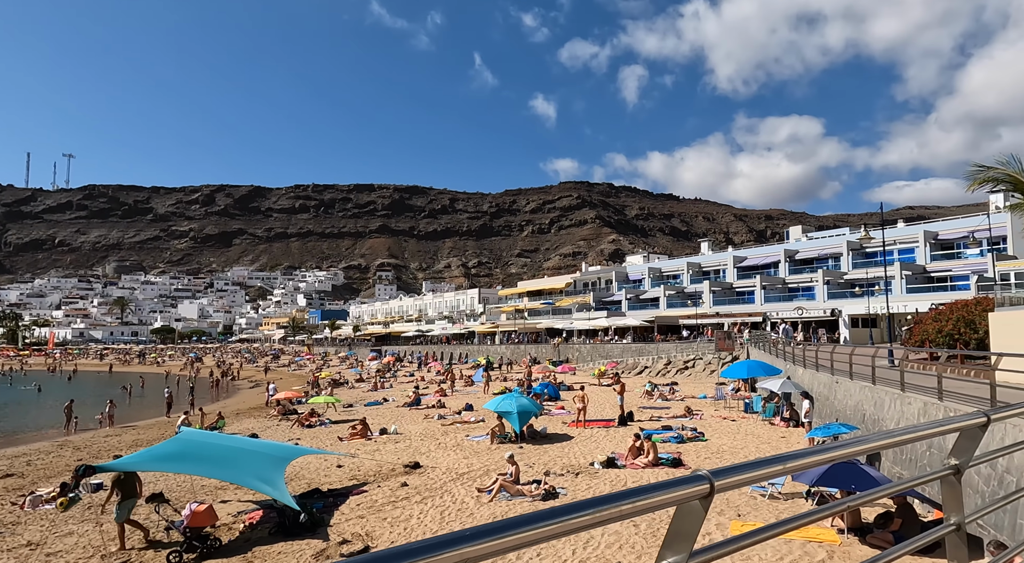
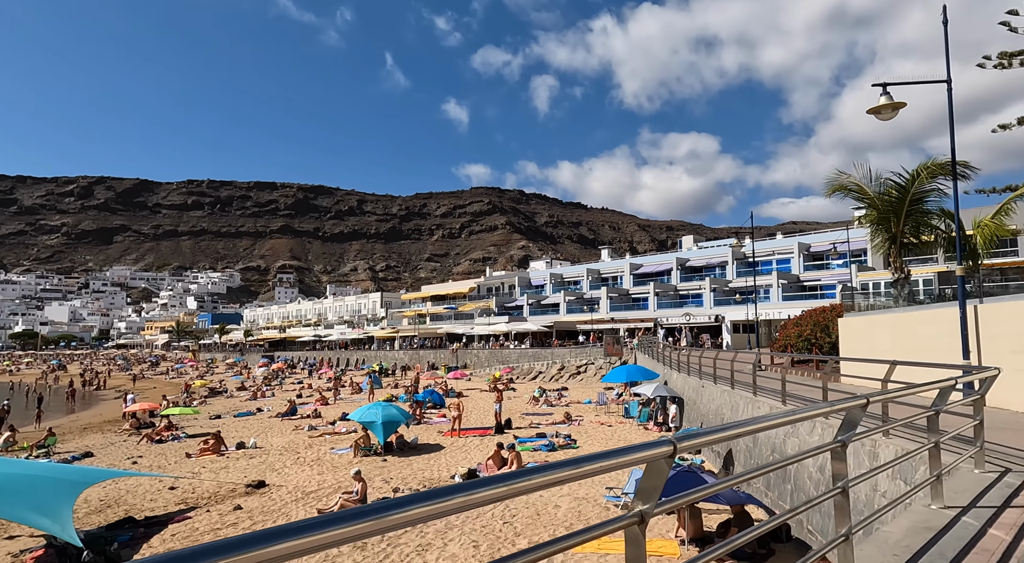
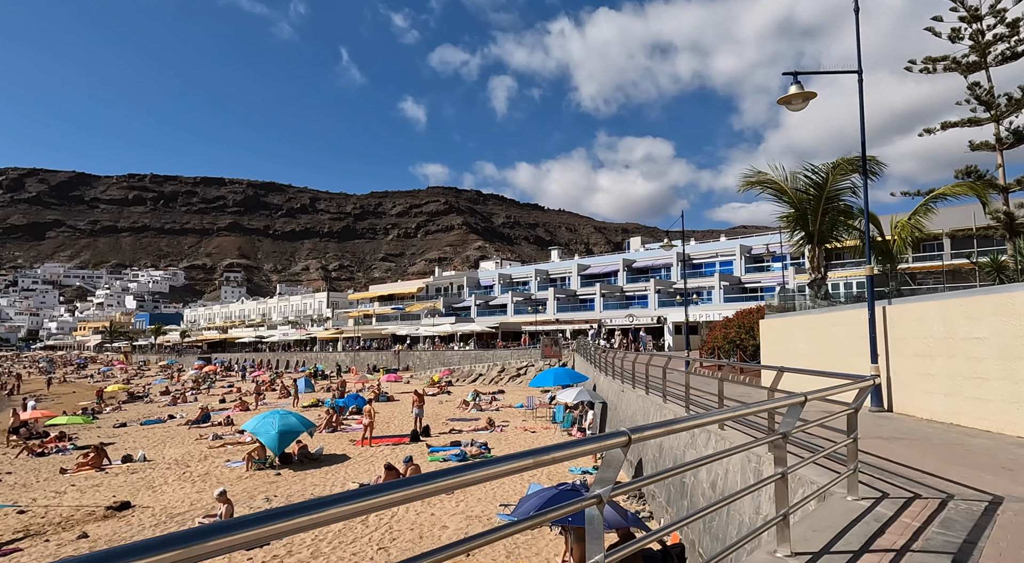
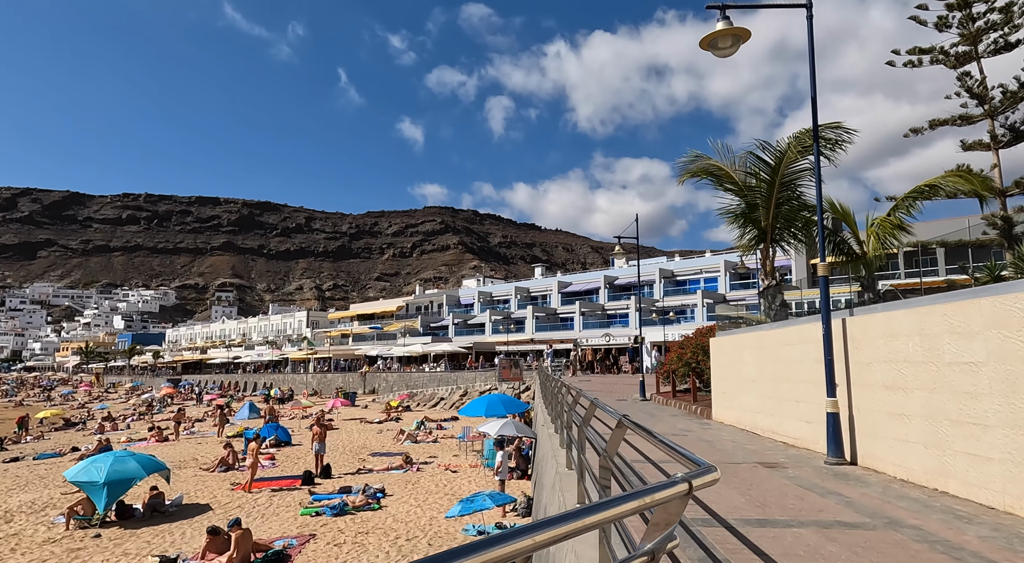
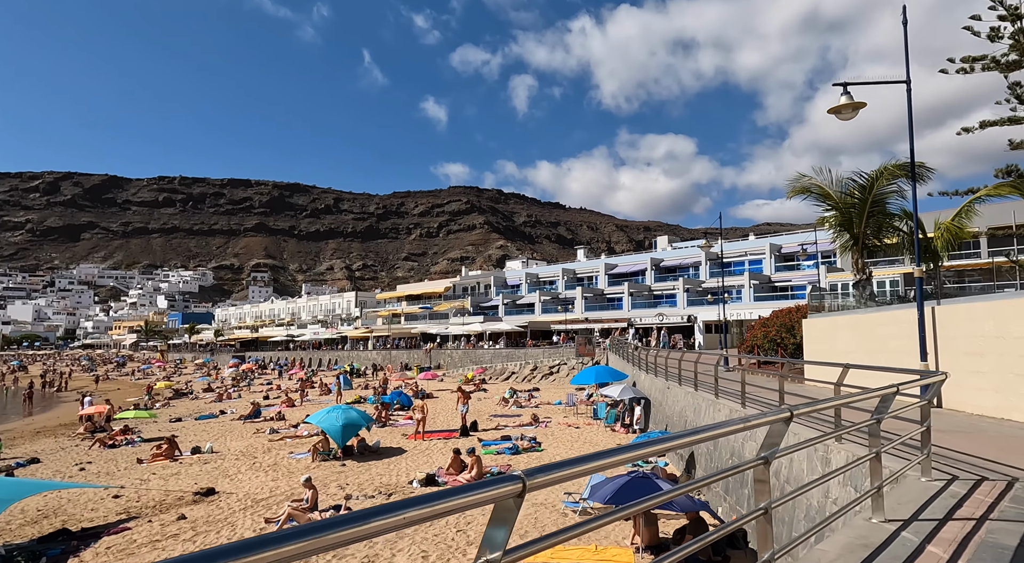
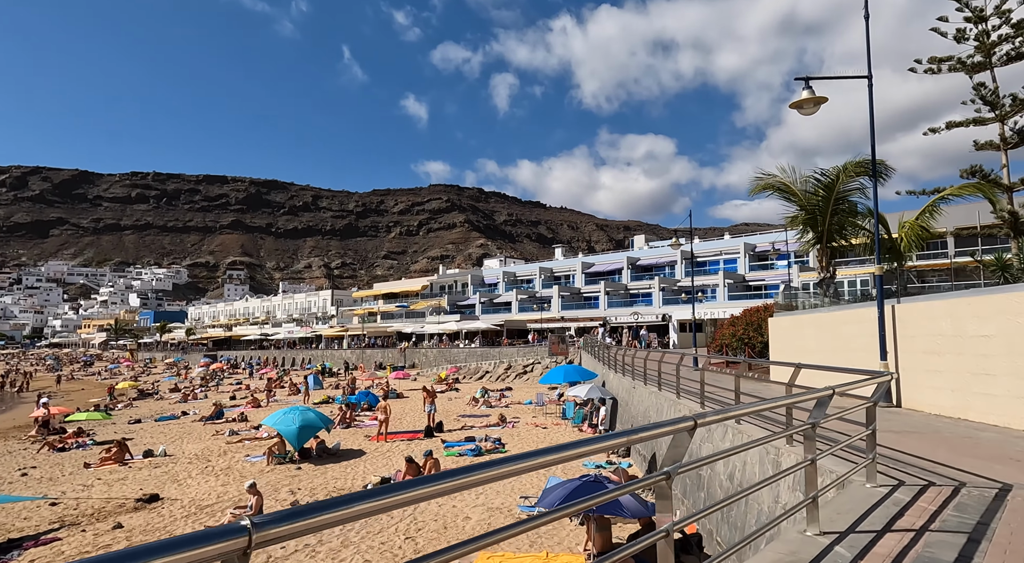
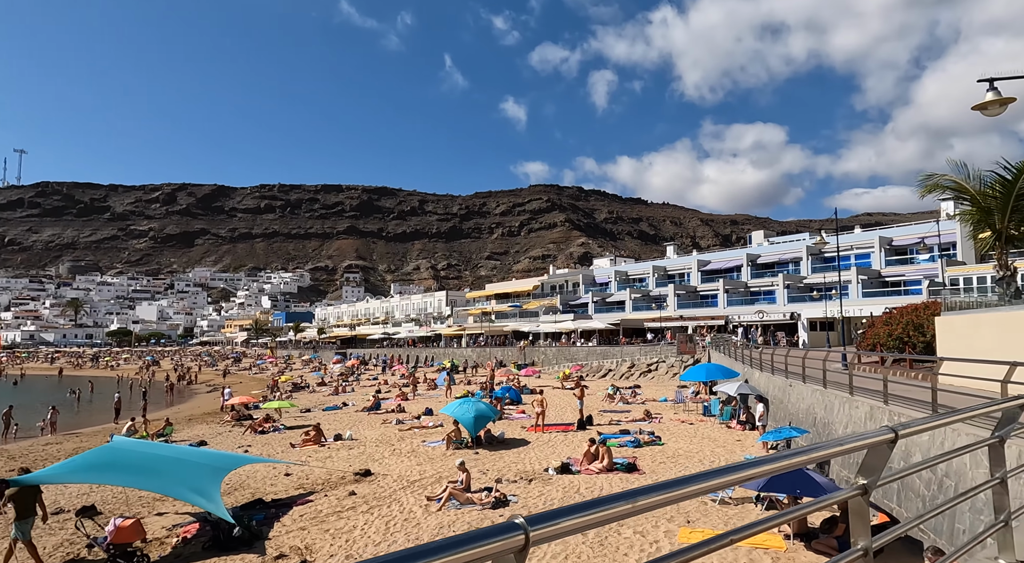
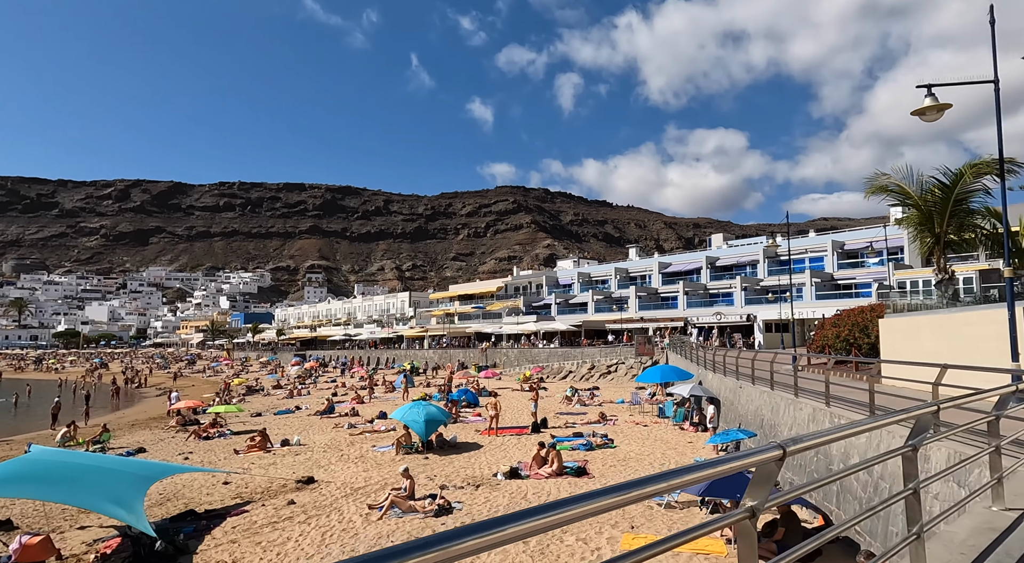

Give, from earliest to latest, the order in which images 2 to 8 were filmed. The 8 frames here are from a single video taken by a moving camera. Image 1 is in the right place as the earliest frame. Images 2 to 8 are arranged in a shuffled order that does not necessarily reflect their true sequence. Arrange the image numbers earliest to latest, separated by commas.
7, 8, 2, 5, 6, 3, 4
